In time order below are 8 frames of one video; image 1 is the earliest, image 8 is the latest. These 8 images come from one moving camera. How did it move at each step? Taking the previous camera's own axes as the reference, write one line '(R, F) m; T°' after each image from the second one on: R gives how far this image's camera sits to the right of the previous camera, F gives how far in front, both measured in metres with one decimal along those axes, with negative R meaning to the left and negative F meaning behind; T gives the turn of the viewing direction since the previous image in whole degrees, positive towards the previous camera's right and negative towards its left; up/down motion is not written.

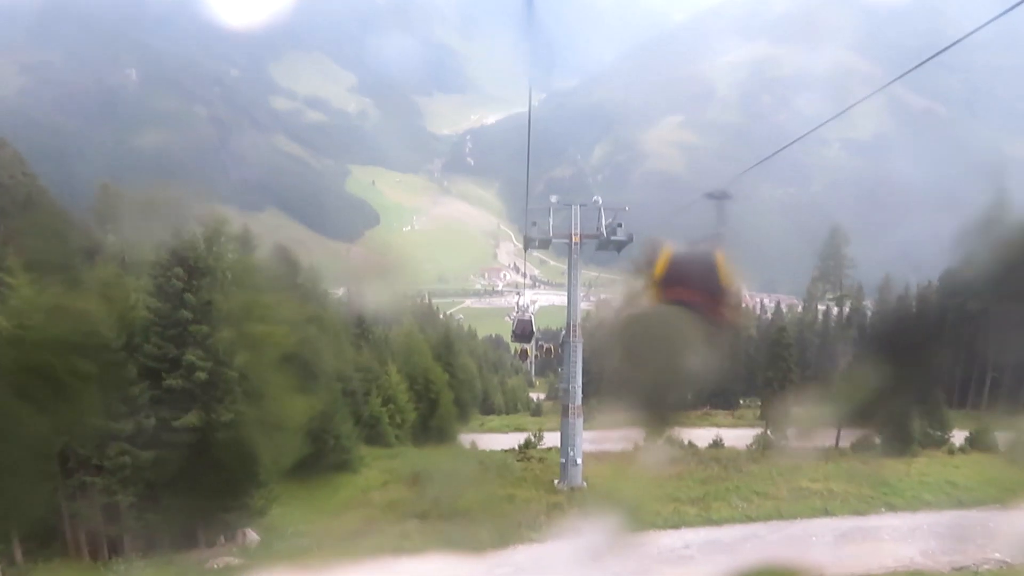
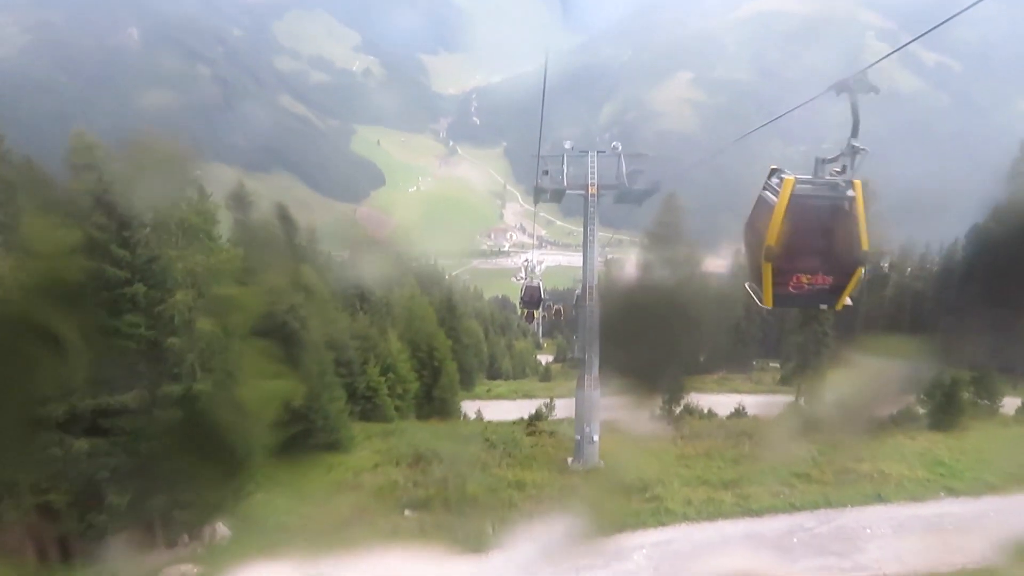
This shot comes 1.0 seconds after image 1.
(0.0, +0.7) m; -1°
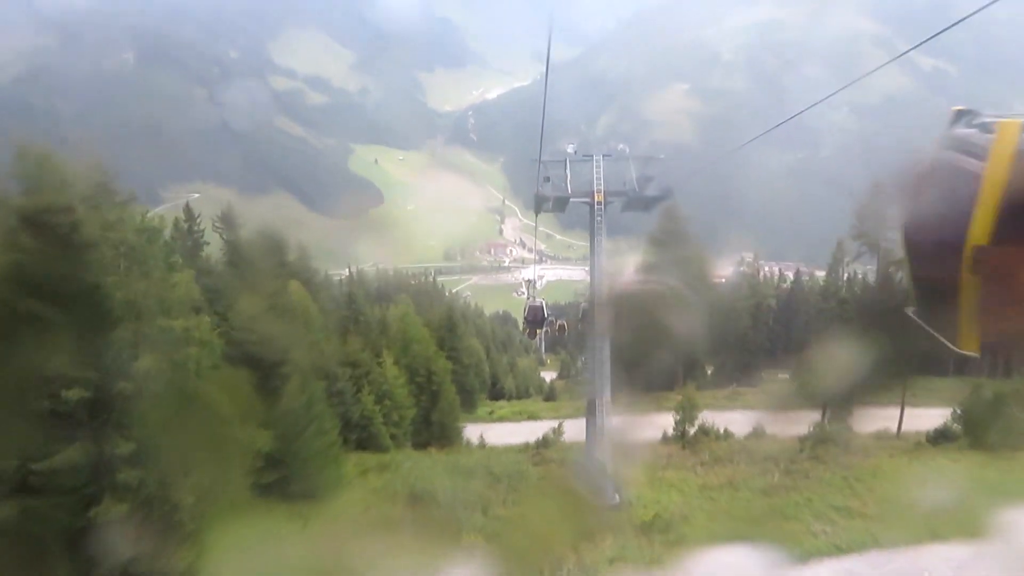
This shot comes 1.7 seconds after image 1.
(0.0, +0.5) m; 0°
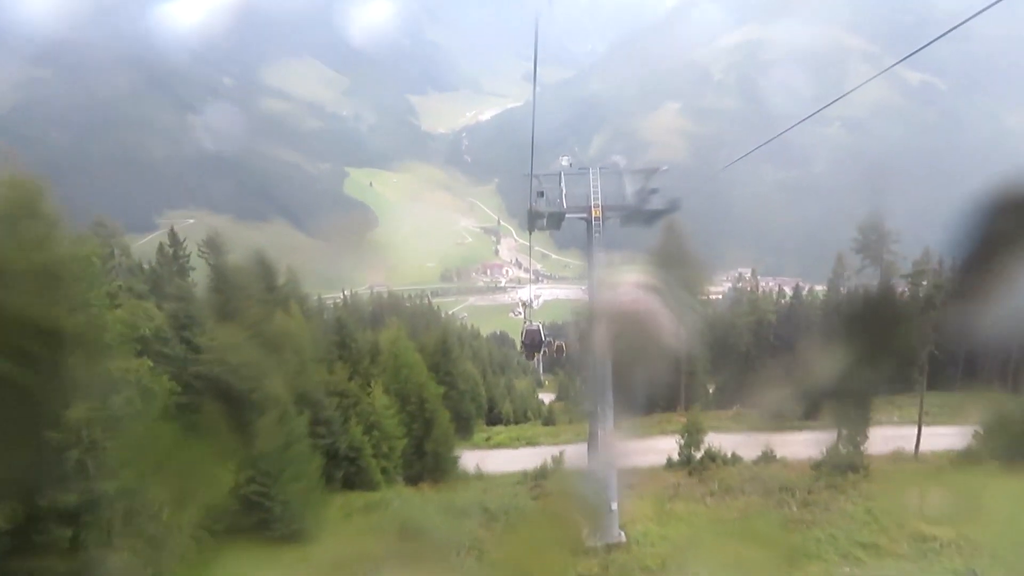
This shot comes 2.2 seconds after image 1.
(0.0, +0.4) m; 0°
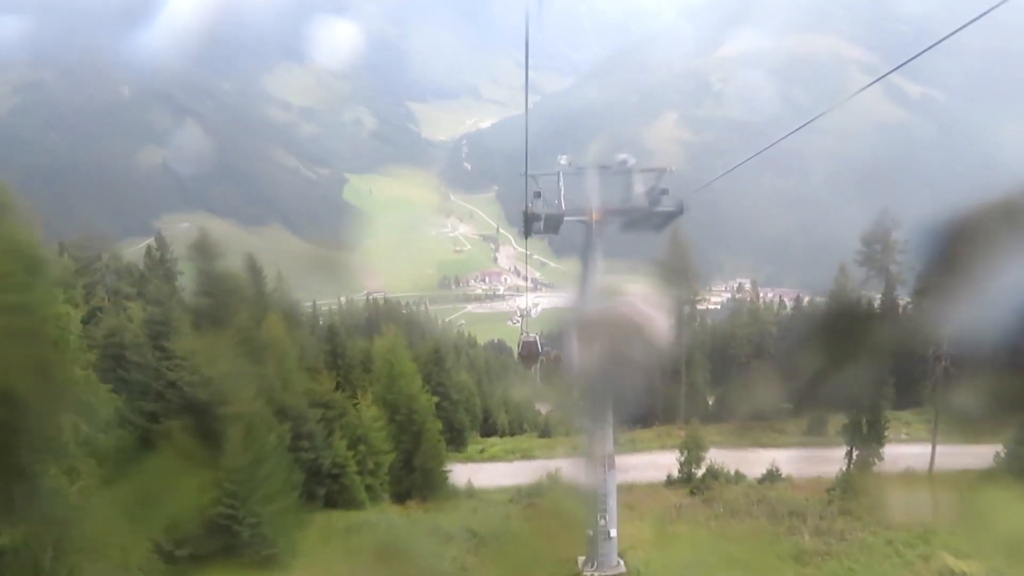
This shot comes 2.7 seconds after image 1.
(0.0, +0.4) m; 0°
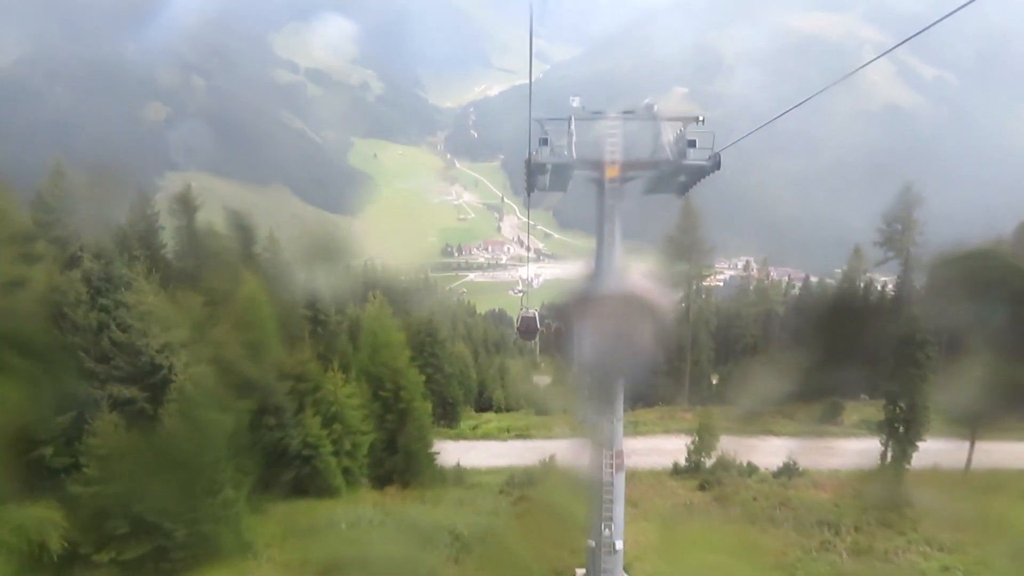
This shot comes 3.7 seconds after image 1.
(0.0, +0.8) m; 0°
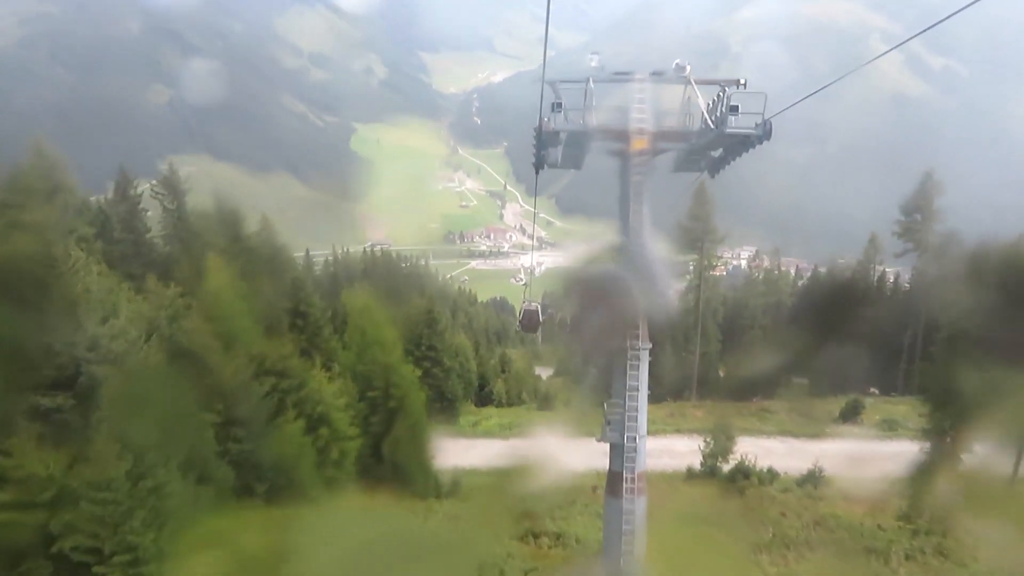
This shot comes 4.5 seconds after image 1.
(0.0, +0.6) m; 0°
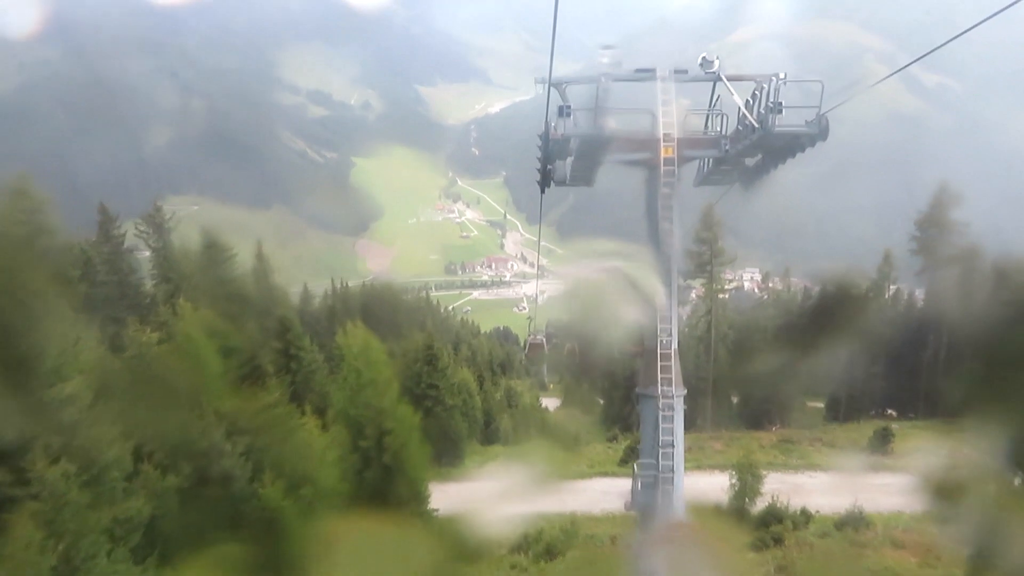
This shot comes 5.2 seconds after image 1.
(0.0, +0.5) m; 0°
